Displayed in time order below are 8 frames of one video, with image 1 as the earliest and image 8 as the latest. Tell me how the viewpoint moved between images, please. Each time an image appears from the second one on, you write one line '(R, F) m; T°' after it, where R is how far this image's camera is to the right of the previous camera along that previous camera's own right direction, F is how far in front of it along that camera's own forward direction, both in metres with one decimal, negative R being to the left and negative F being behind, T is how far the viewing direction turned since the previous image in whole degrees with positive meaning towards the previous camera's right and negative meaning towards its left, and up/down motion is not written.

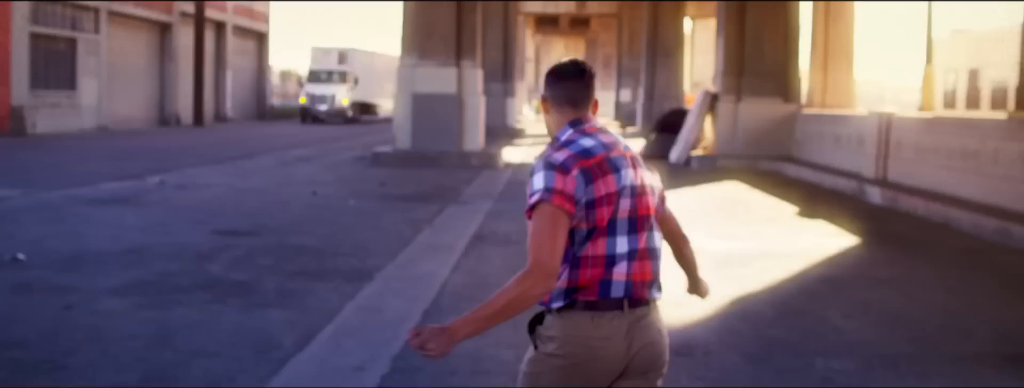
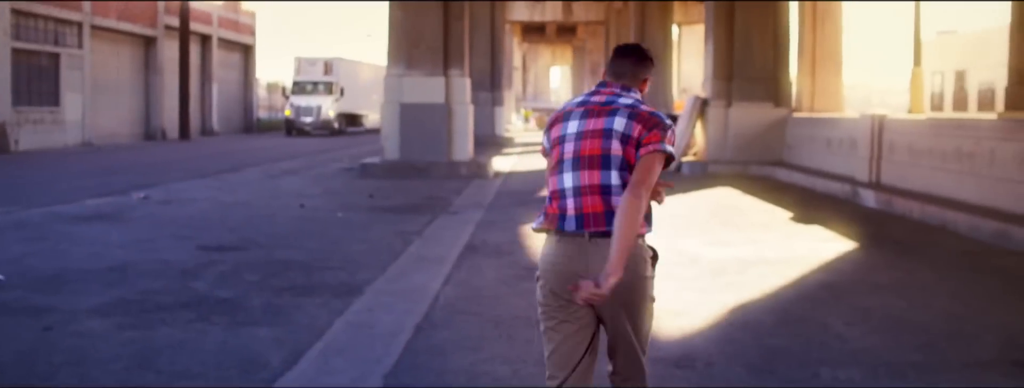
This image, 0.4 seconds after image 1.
(0.0, +0.2) m; +1°
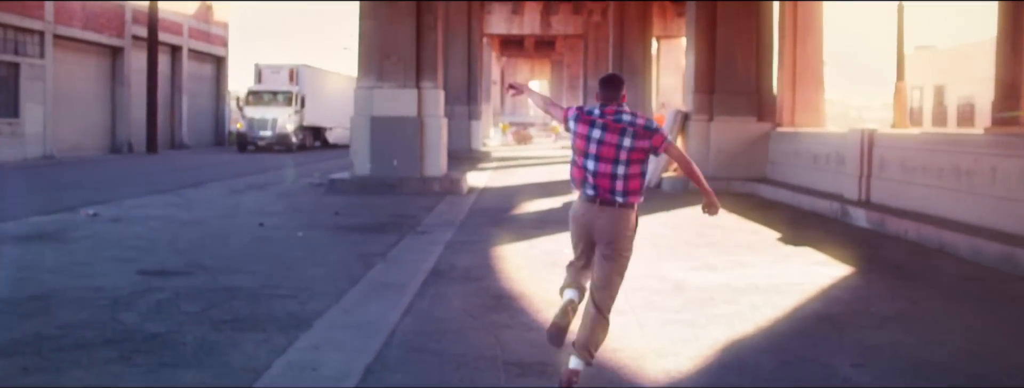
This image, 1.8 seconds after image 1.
(+0.1, +0.8) m; +1°
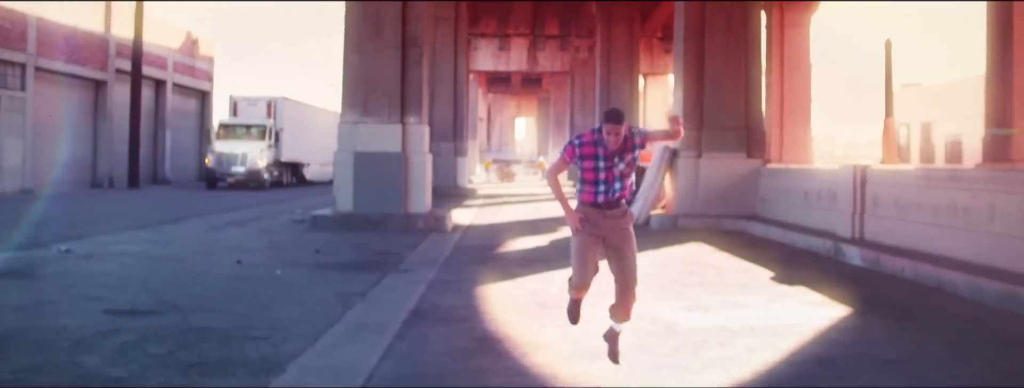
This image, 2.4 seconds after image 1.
(0.0, +0.3) m; +1°
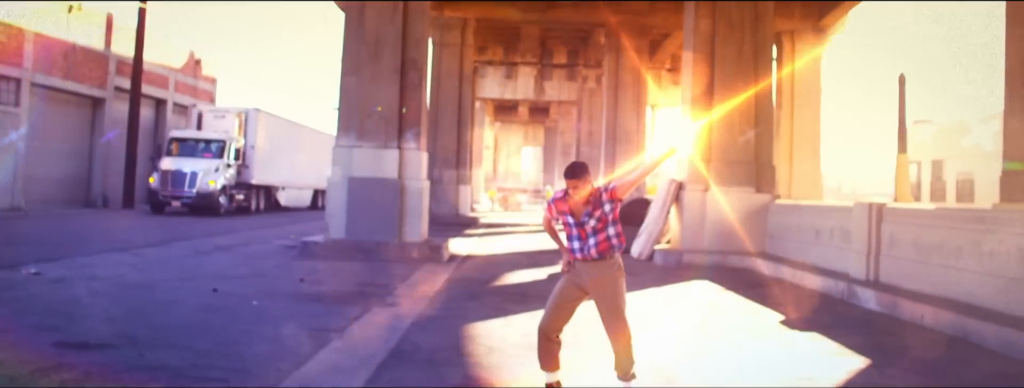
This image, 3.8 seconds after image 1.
(+0.1, +0.7) m; 0°
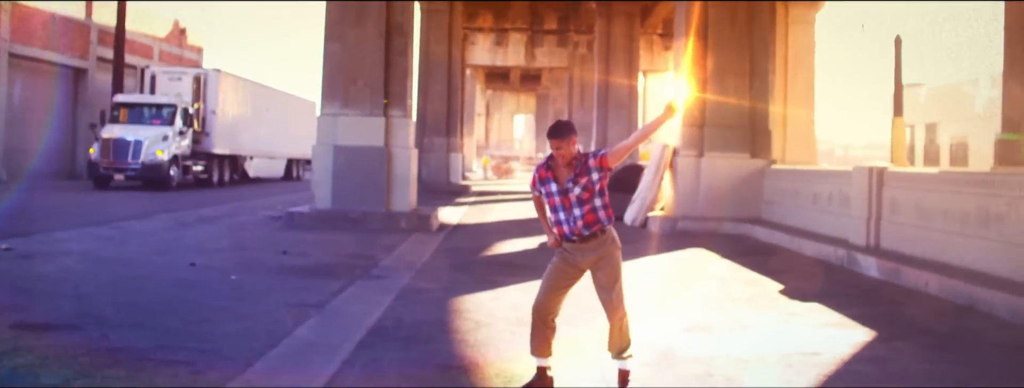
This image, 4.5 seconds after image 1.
(+0.1, +0.5) m; 0°
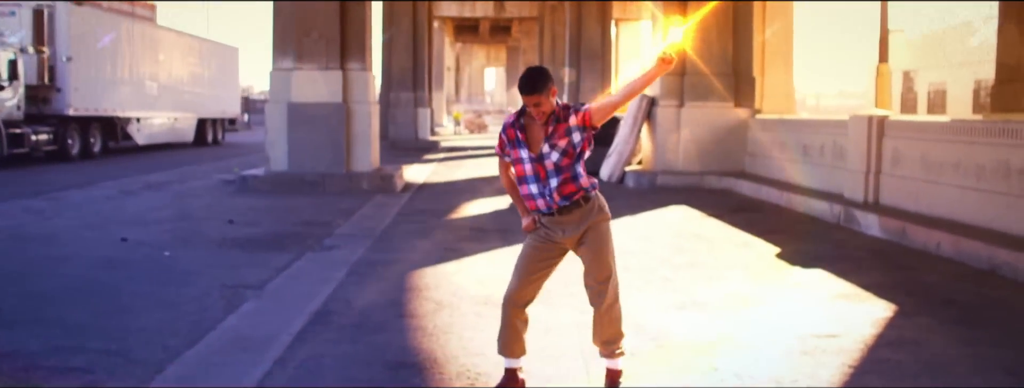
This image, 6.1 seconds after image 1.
(+0.1, +1.1) m; +2°
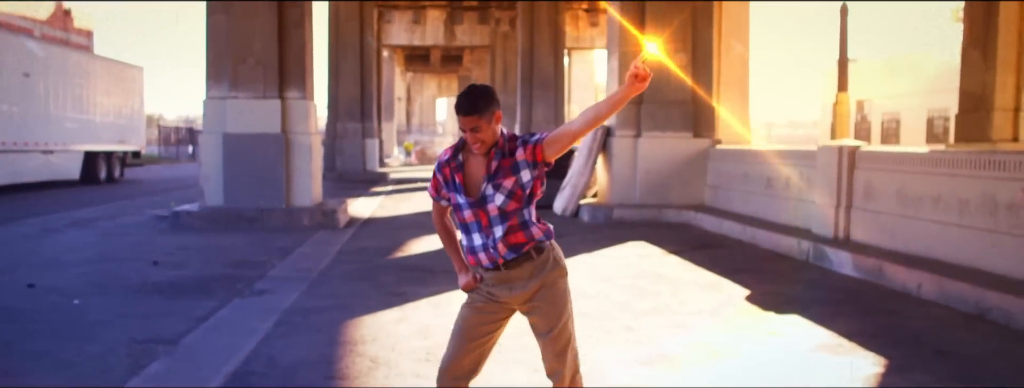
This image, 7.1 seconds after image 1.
(0.0, +0.8) m; +3°
